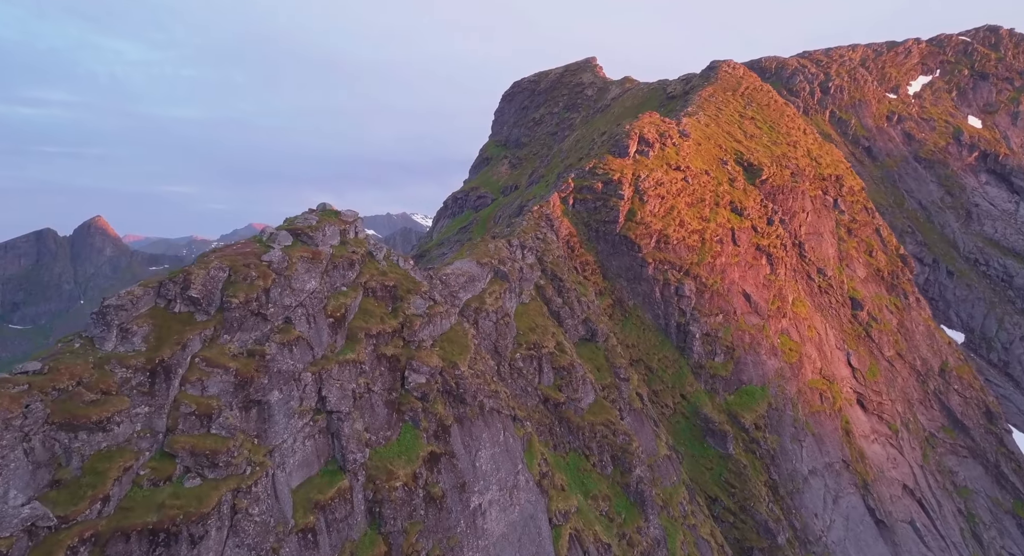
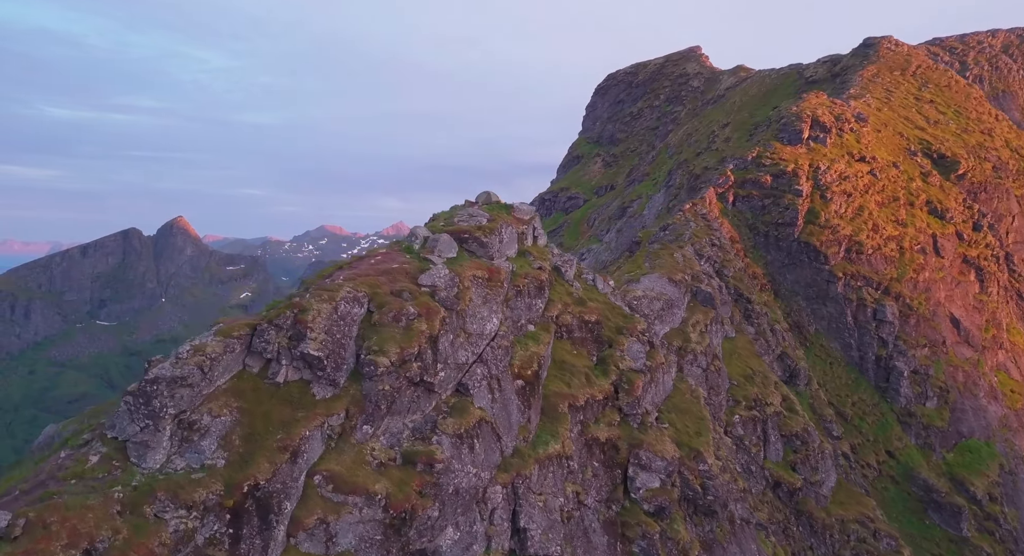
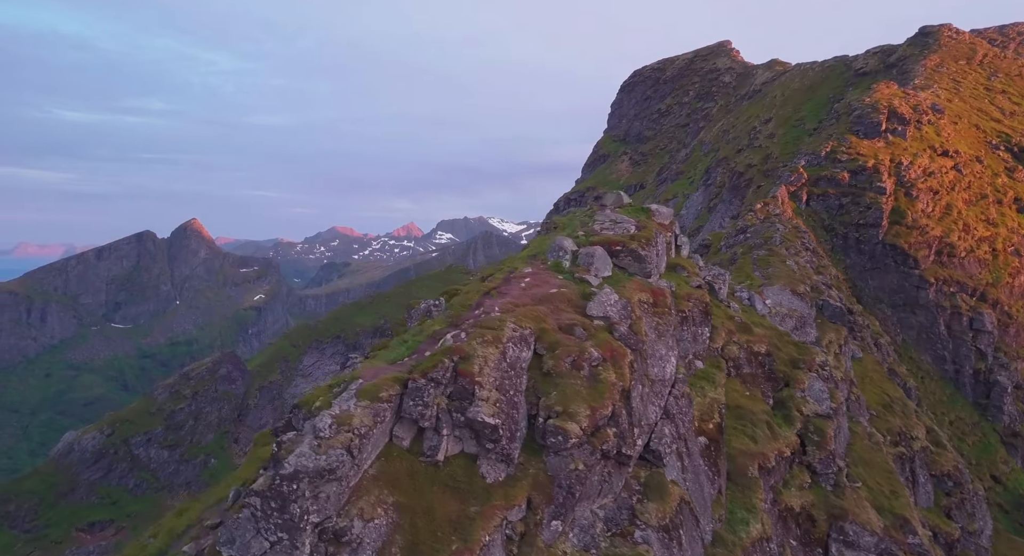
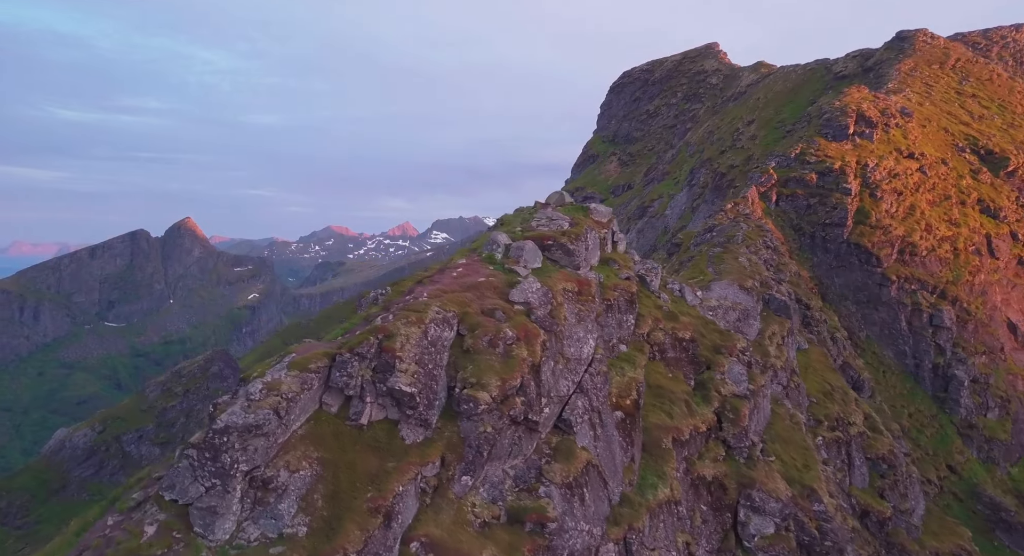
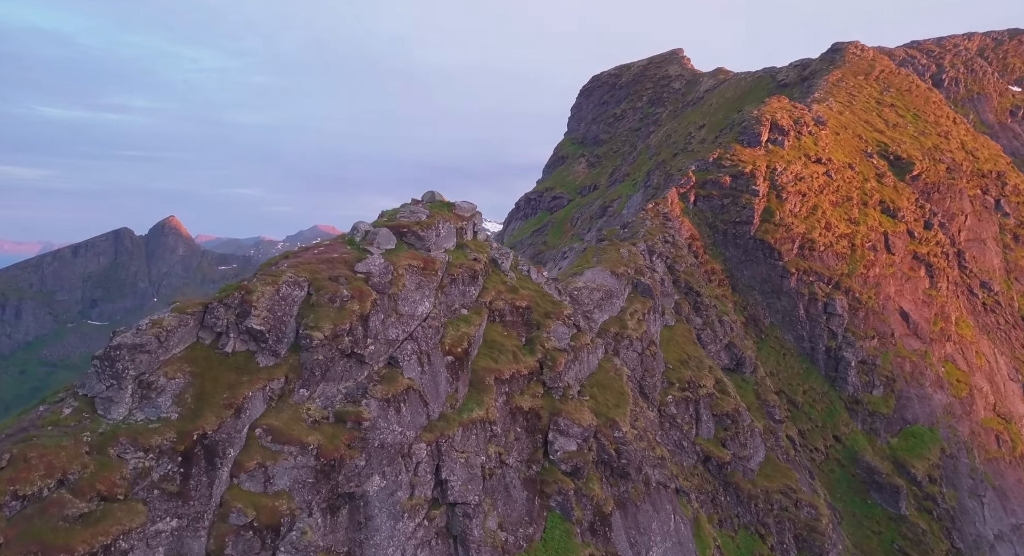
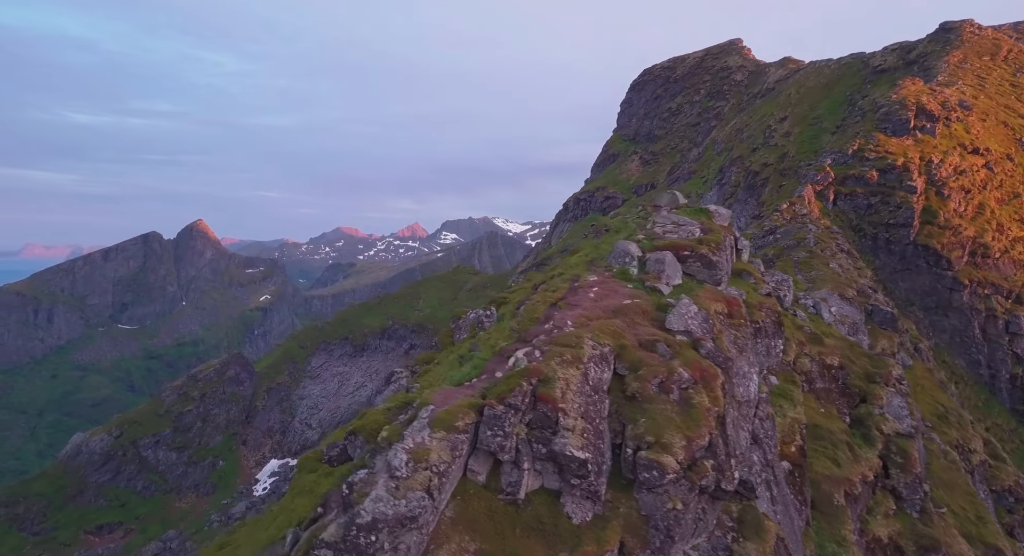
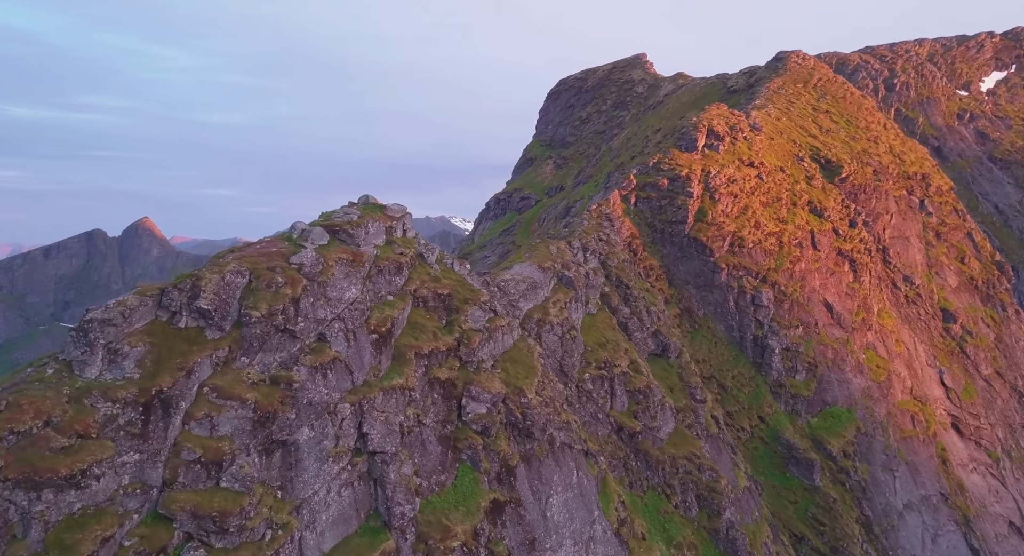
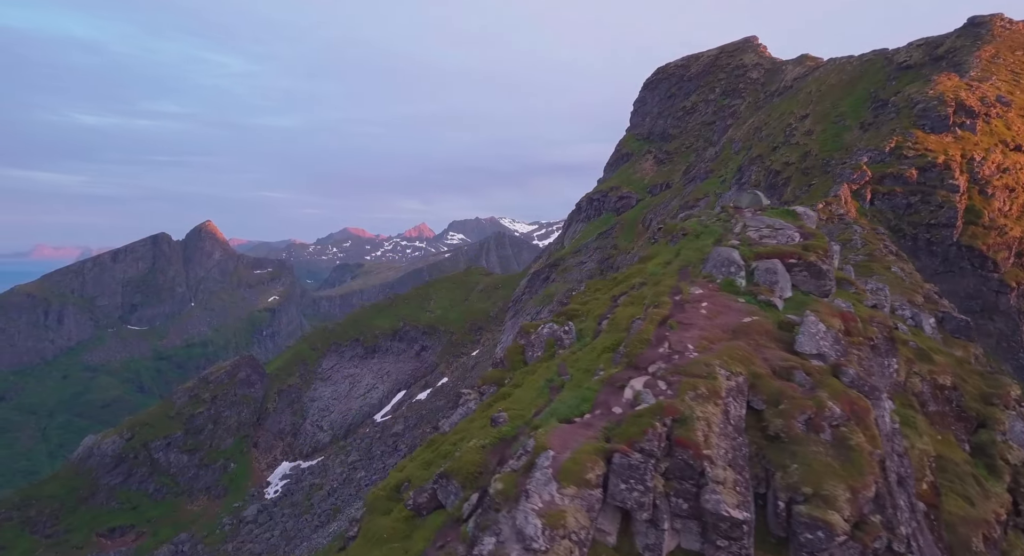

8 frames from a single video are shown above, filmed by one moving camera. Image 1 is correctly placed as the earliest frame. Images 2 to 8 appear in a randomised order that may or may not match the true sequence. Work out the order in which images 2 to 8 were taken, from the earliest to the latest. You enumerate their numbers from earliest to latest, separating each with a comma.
7, 5, 2, 4, 3, 6, 8
